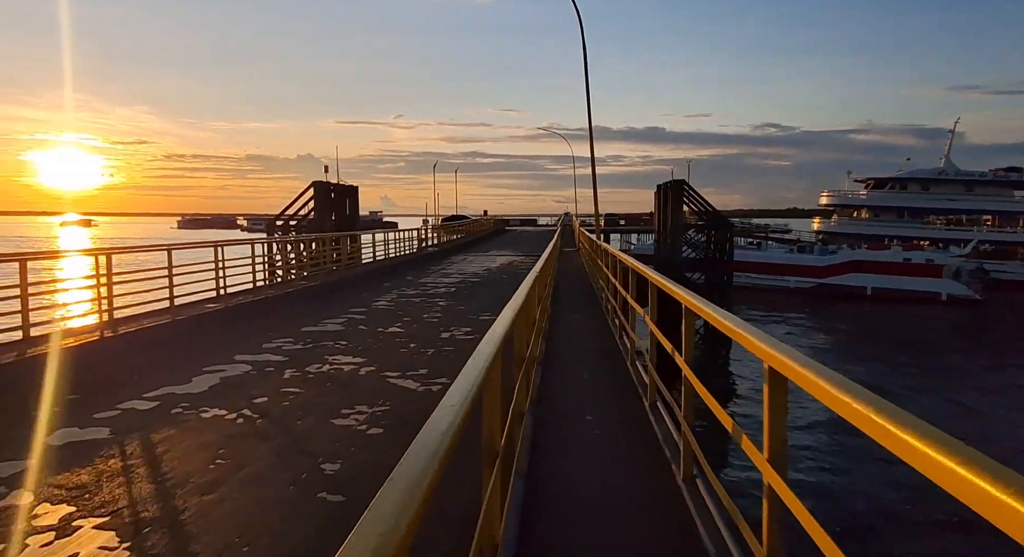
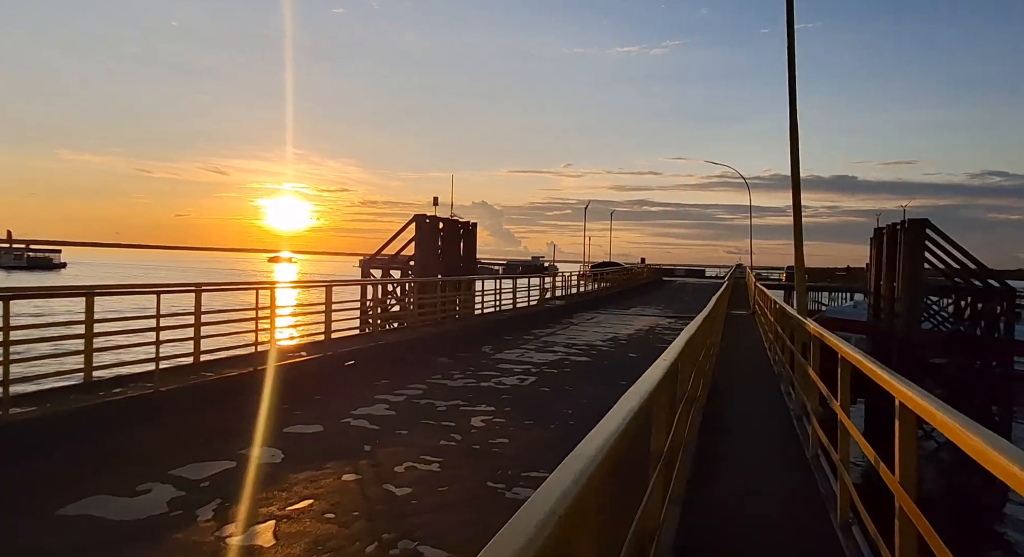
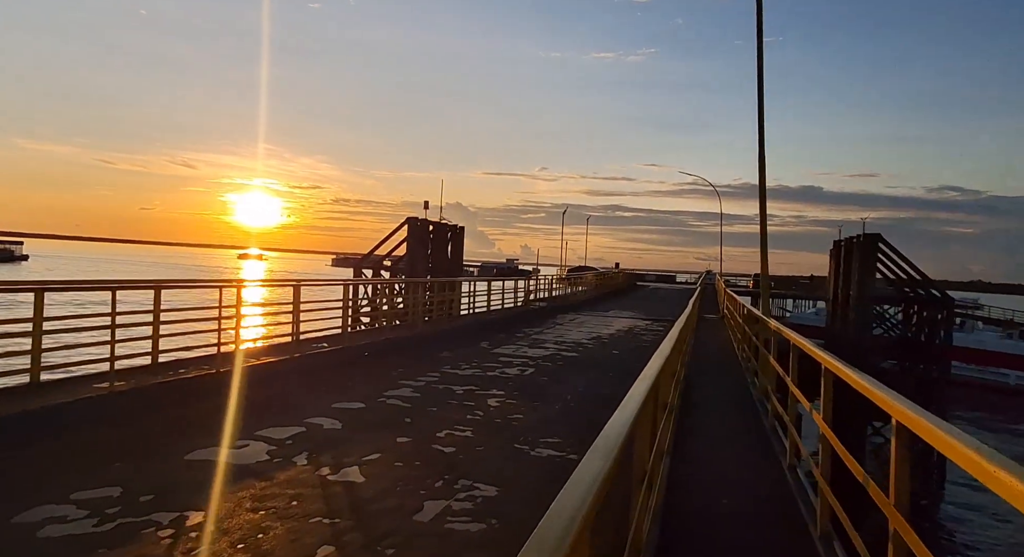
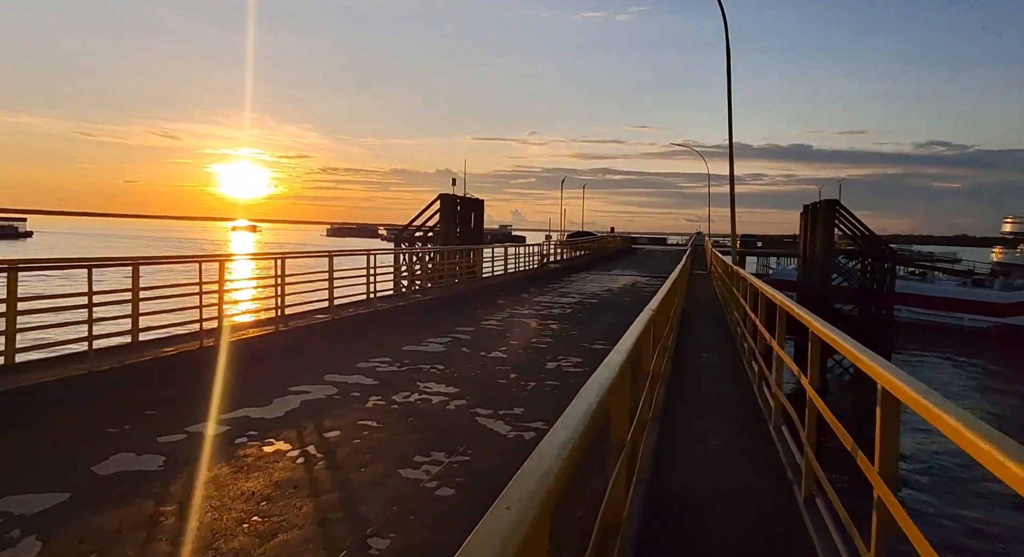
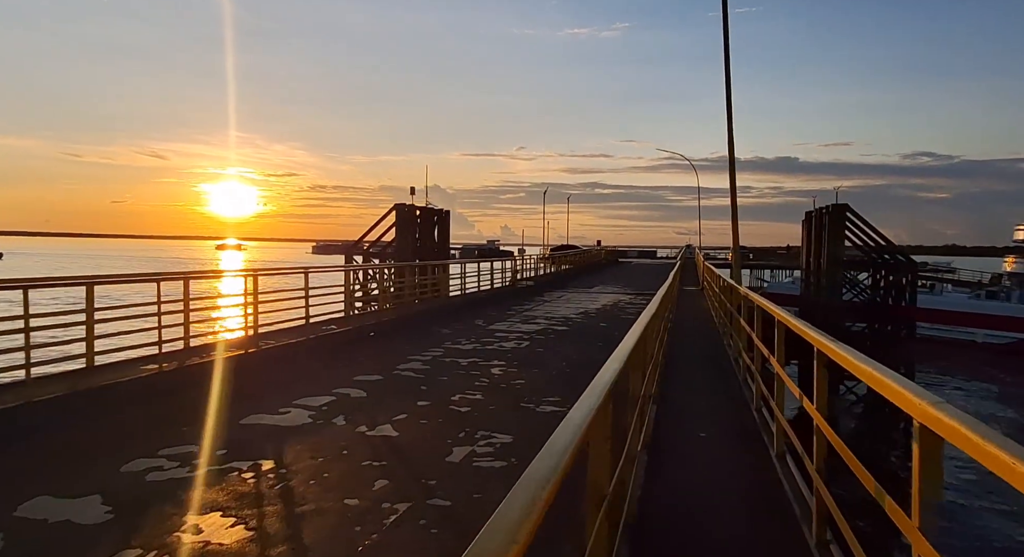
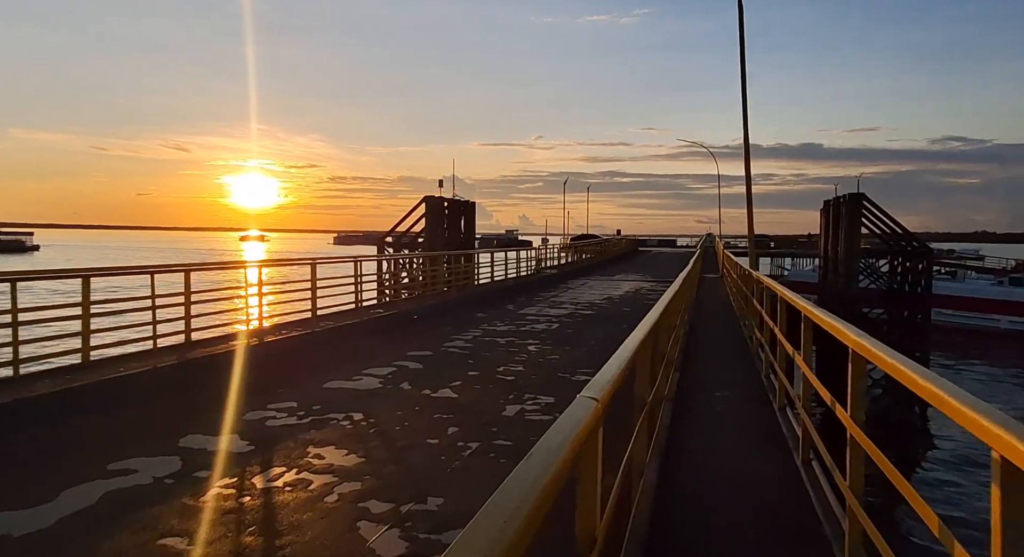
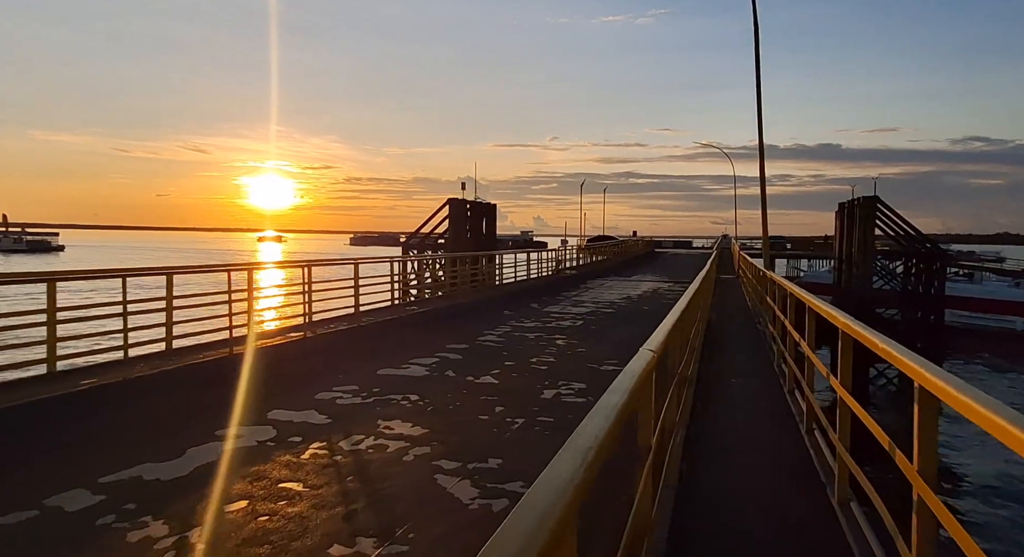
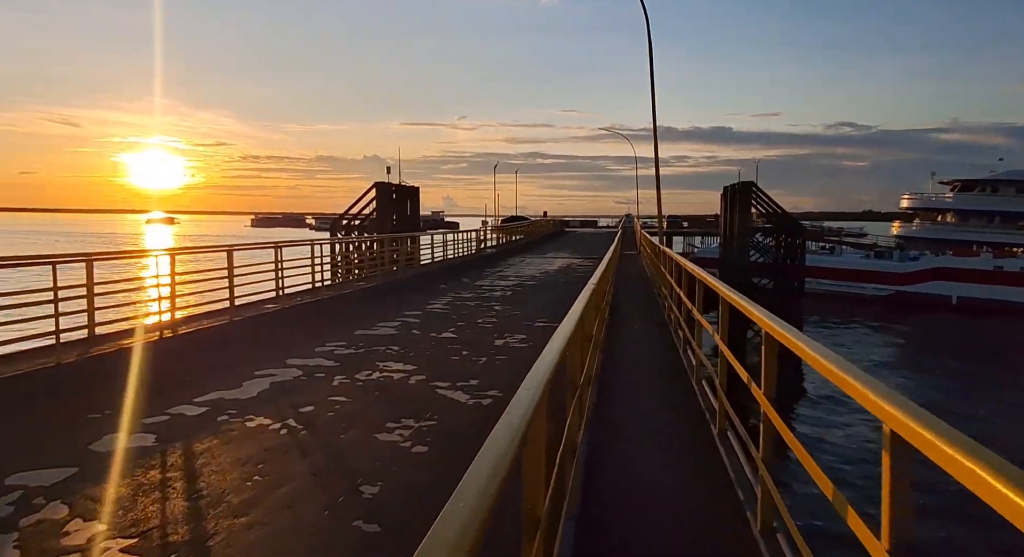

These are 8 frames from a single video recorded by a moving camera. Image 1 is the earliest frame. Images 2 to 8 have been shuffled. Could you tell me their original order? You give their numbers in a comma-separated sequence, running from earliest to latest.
8, 4, 7, 6, 5, 3, 2
